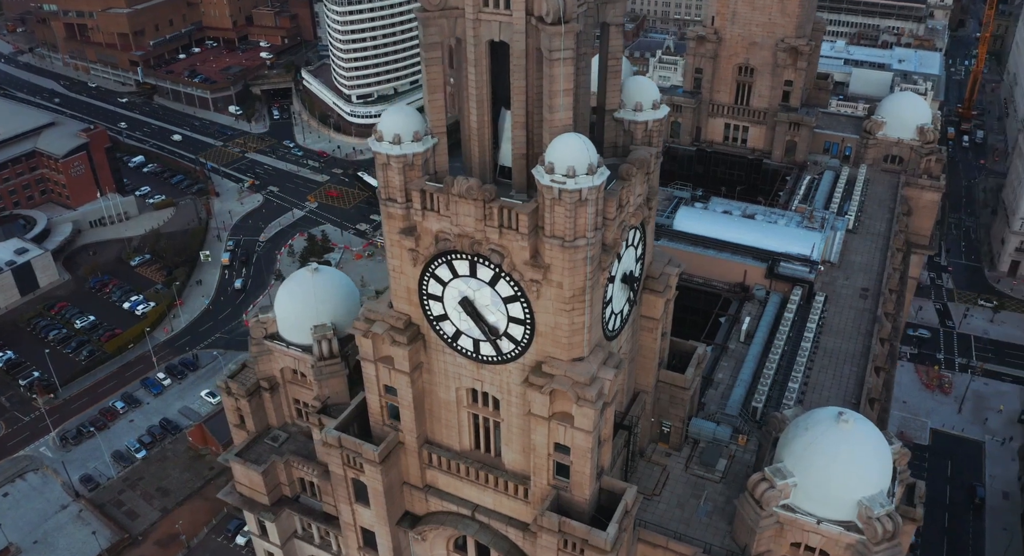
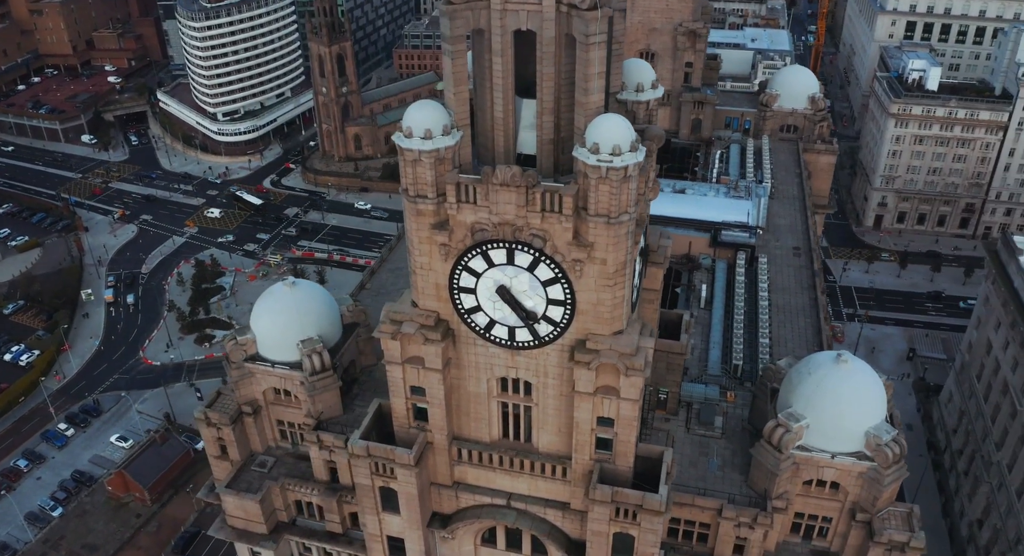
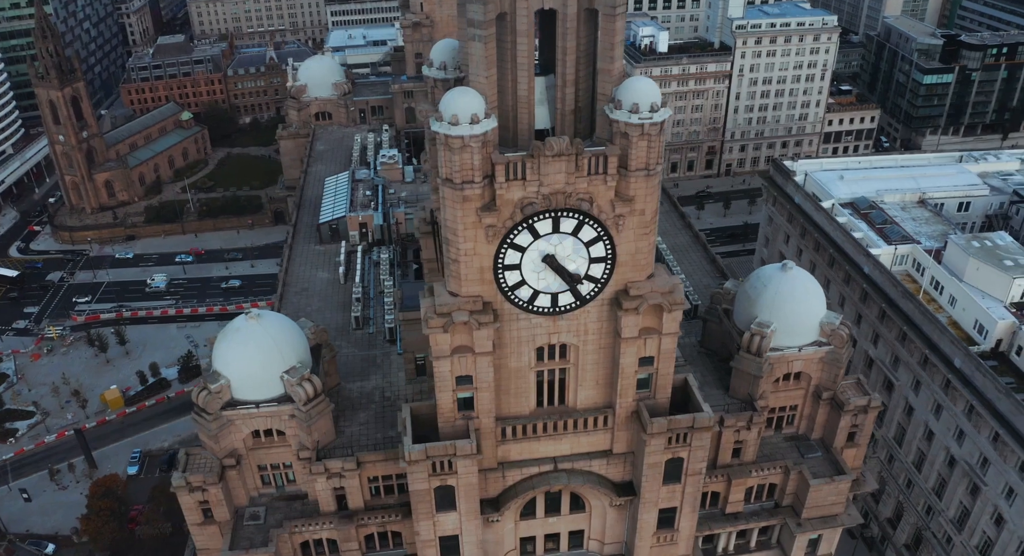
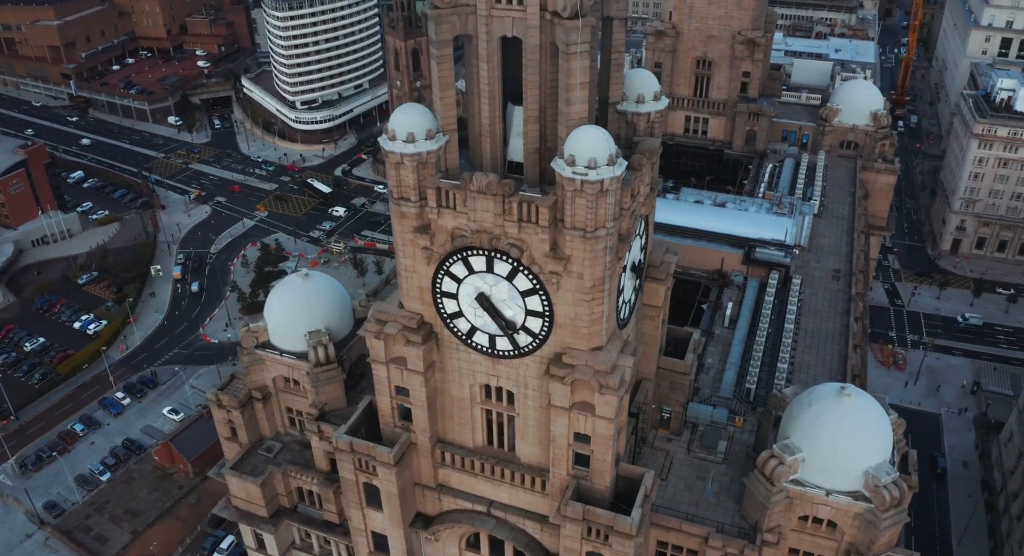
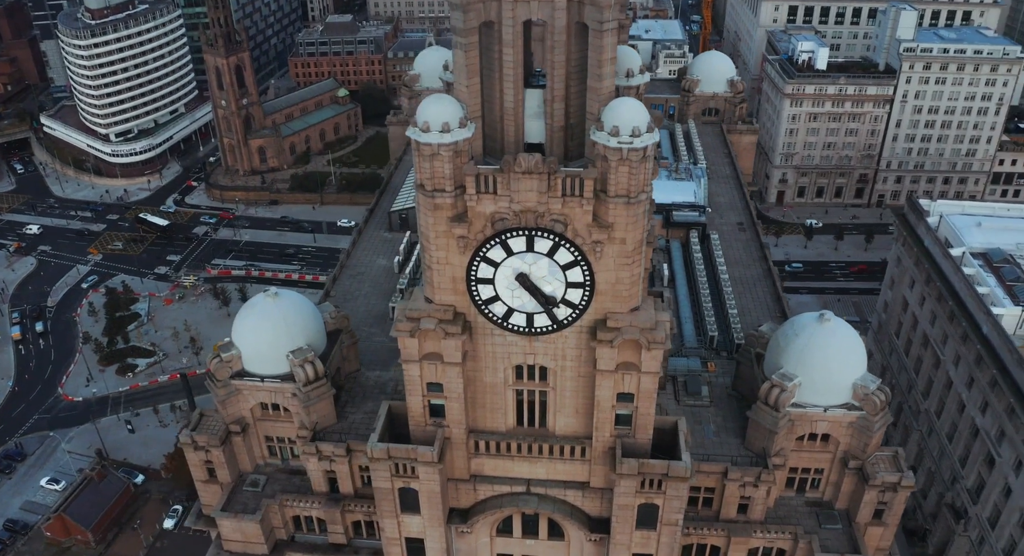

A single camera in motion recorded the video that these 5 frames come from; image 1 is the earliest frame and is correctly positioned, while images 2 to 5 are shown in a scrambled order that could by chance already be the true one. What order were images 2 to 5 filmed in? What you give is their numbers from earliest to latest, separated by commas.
4, 2, 5, 3
